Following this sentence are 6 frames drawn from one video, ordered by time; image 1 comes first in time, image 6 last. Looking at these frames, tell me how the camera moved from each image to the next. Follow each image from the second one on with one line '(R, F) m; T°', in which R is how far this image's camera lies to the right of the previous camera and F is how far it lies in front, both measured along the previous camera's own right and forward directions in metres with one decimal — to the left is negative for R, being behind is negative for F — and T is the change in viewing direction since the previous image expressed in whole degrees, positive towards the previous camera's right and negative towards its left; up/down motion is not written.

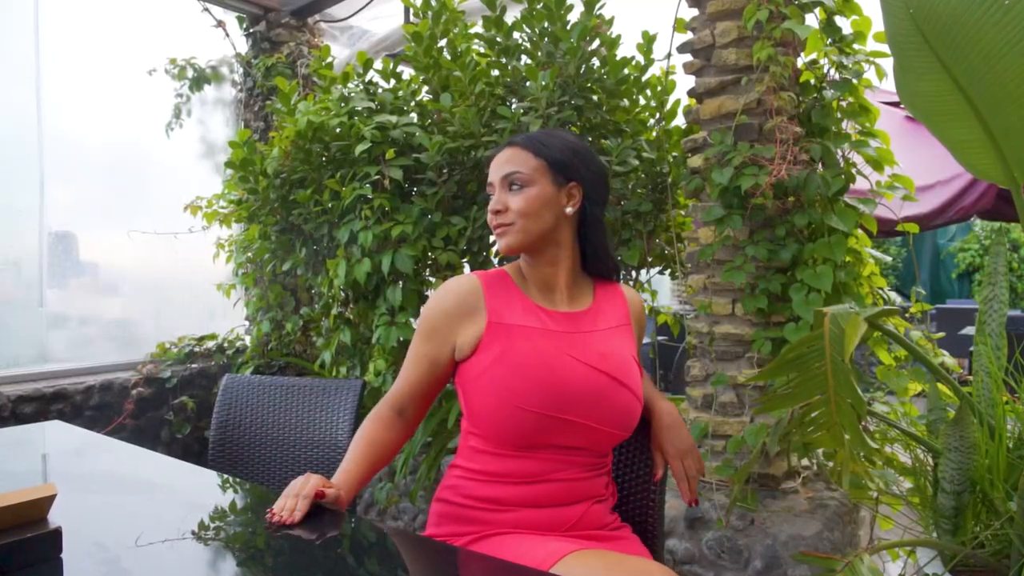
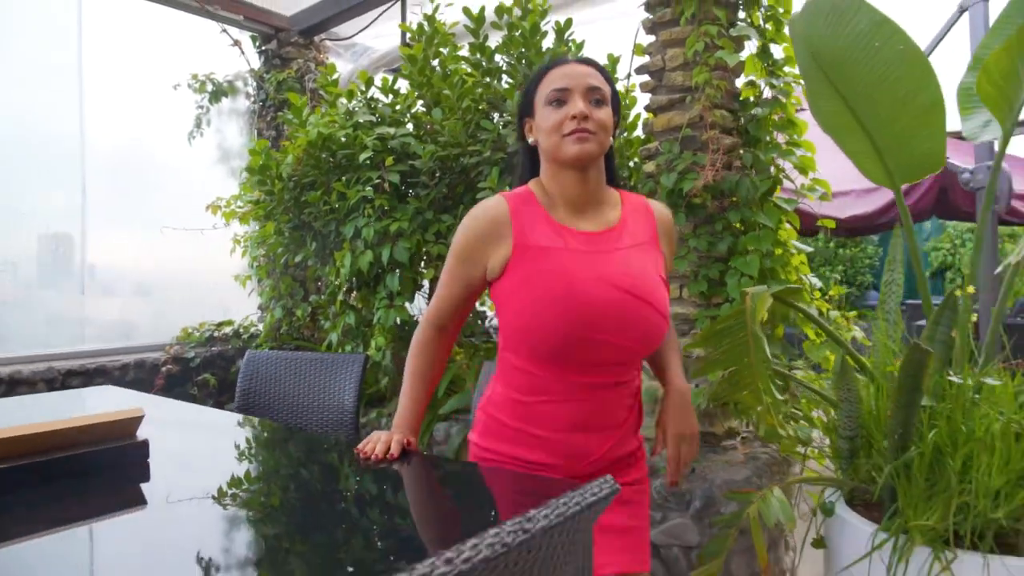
(+0.1, -0.3) m; 0°
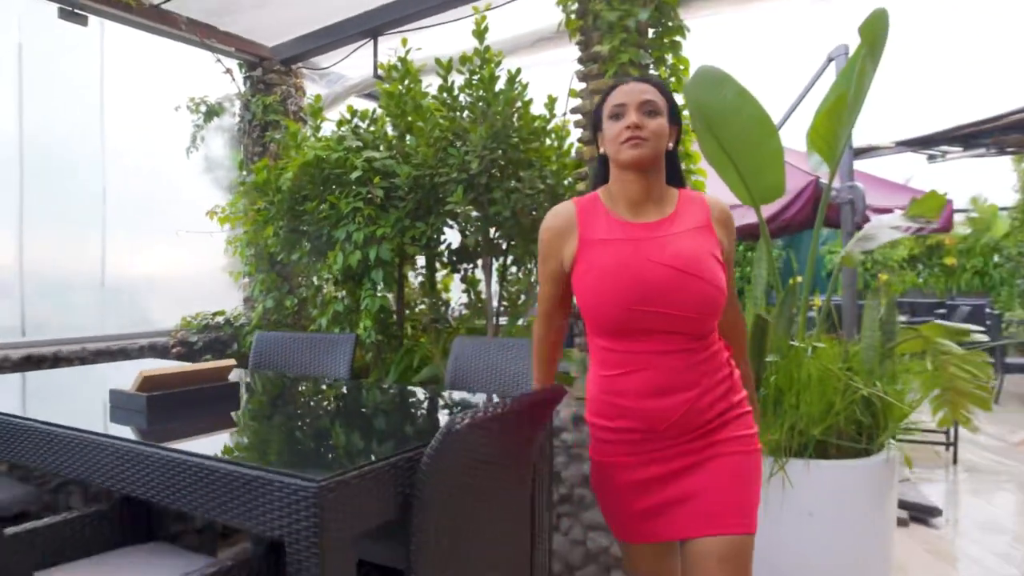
(-0.1, -0.6) m; +6°
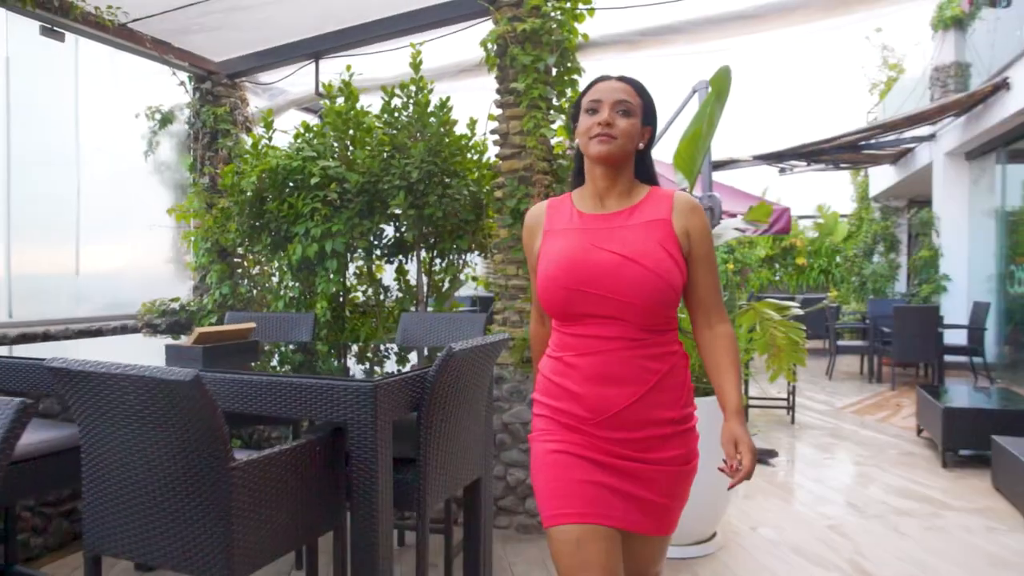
(-0.2, -0.7) m; +9°
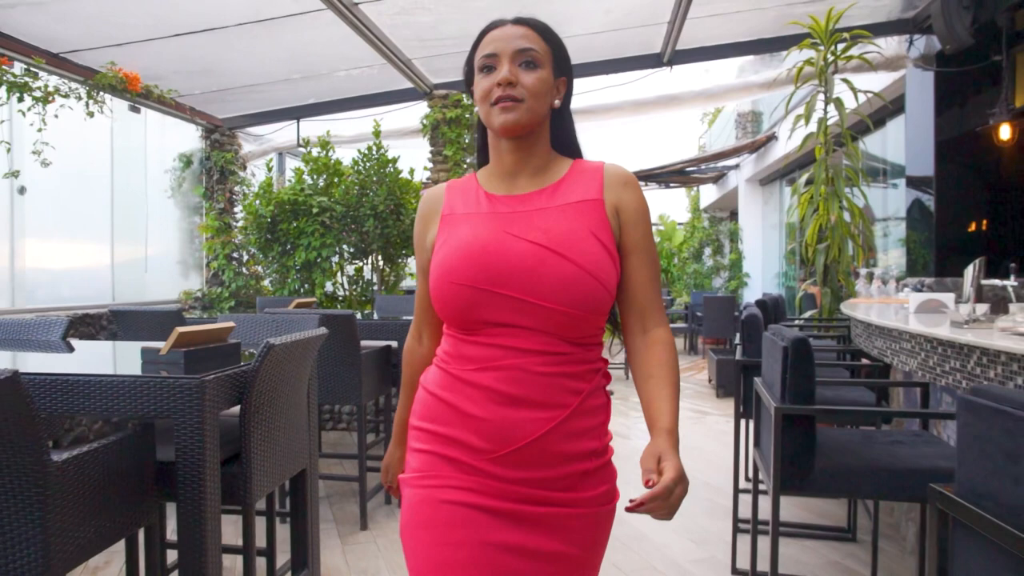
(-0.5, -2.0) m; +11°
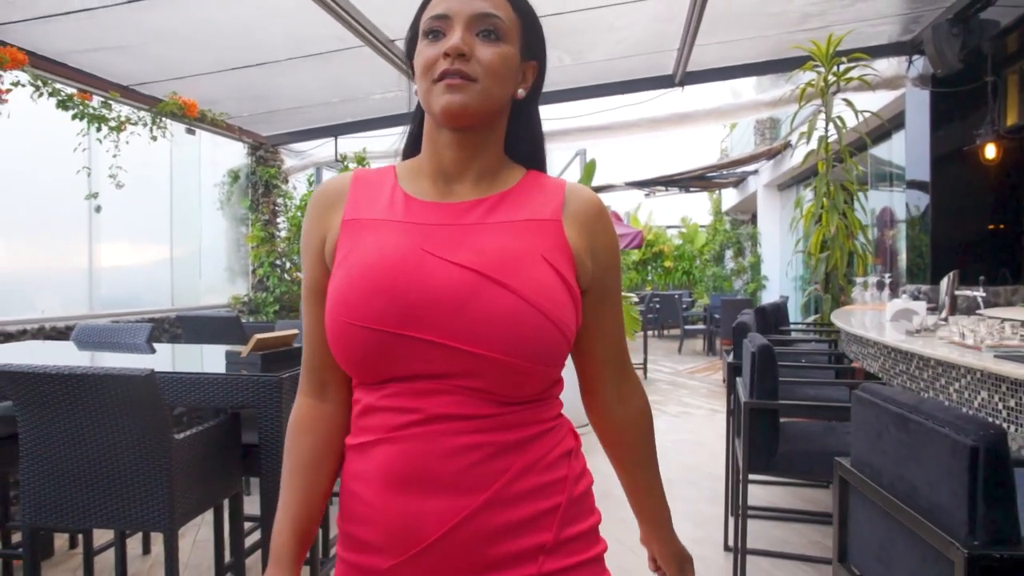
(0.0, -0.4) m; -2°
